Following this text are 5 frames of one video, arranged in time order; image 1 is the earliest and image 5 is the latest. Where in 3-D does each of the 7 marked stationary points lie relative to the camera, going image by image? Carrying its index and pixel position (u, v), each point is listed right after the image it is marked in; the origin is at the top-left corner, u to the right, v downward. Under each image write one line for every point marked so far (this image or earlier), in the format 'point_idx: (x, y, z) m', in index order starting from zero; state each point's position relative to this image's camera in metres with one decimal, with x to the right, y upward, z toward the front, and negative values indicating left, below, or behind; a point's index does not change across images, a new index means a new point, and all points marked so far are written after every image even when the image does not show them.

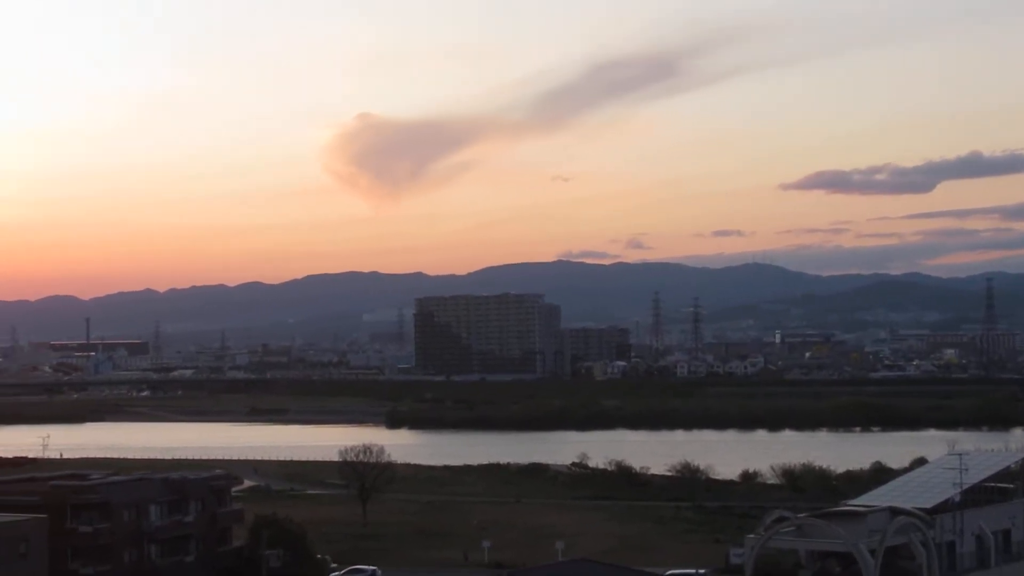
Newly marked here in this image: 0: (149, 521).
0: (-2.1, -1.4, +11.2) m
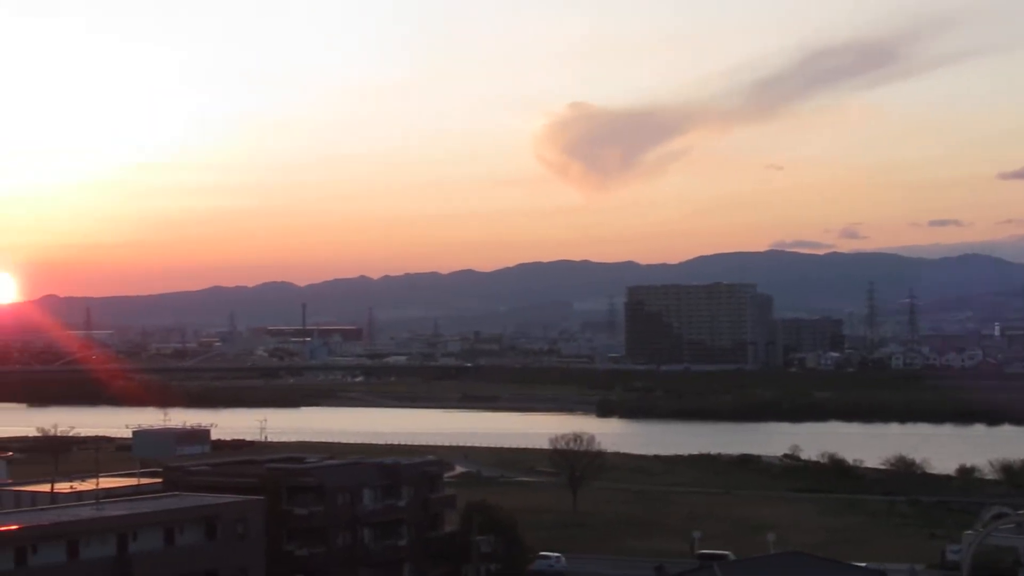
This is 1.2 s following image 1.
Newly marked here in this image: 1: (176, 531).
0: (-0.9, -1.3, +11.4) m
1: (-1.5, -1.1, +8.8) m
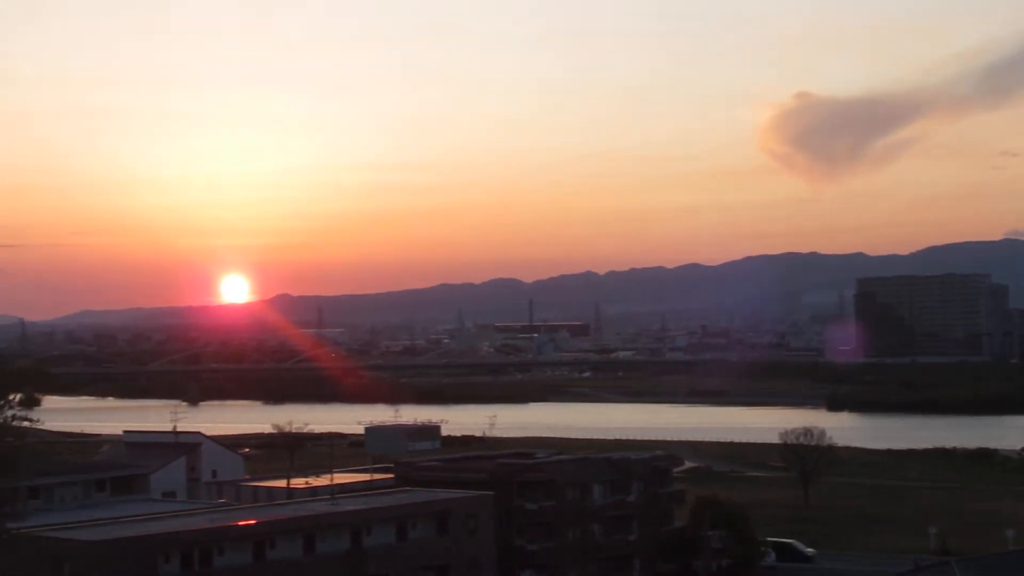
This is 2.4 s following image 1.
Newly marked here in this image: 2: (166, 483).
0: (+0.5, -1.3, +11.4) m
1: (-0.5, -1.1, +8.9) m
2: (-2.1, -1.2, +11.5) m
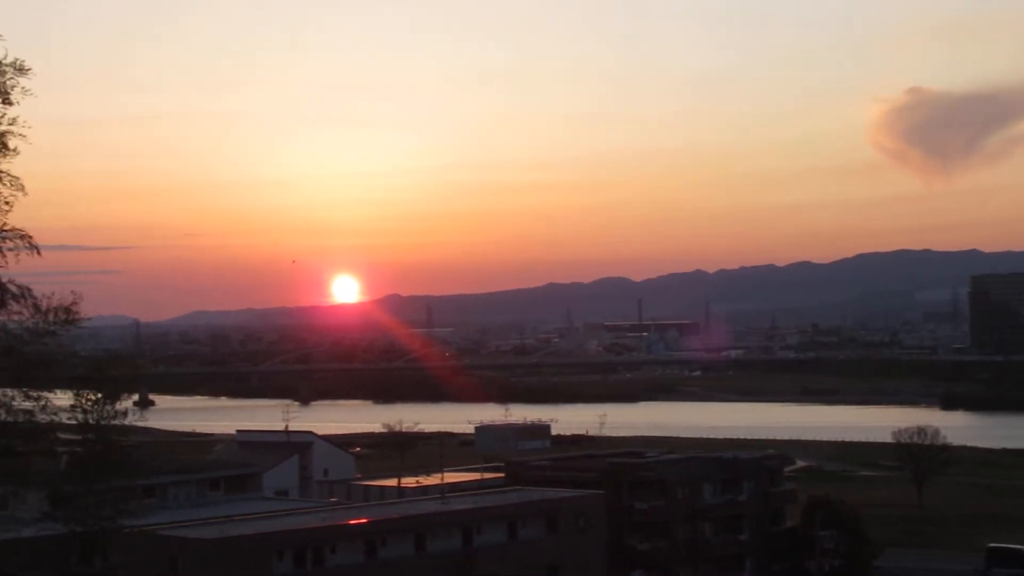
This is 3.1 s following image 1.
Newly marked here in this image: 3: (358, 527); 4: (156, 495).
0: (+1.1, -1.3, +11.3) m
1: (0.0, -1.1, +8.9) m
2: (-1.4, -1.2, +11.6) m
3: (-0.6, -1.0, +7.8) m
4: (-1.9, -1.1, +10.3) m
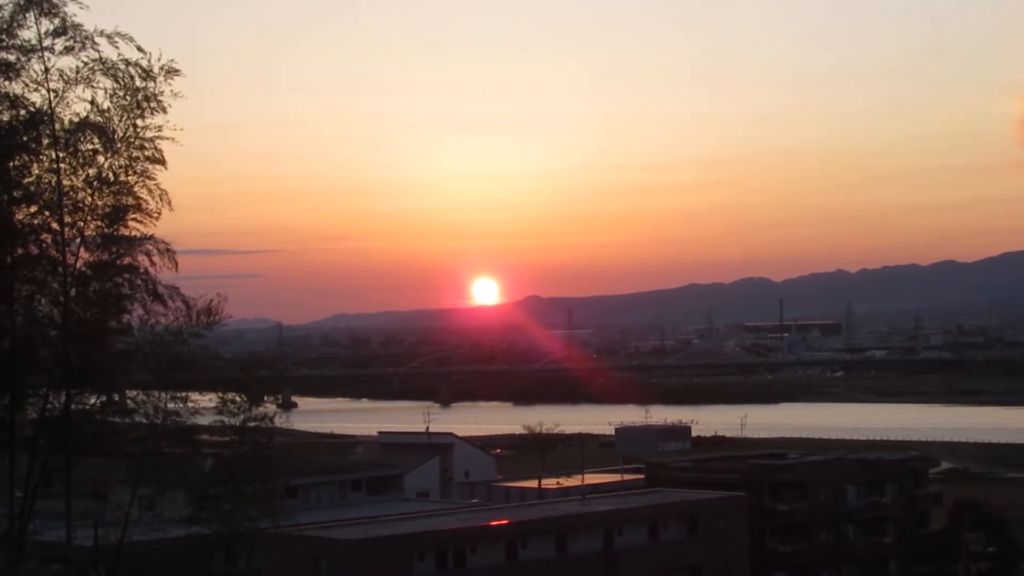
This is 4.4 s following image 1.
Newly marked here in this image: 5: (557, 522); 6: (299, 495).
0: (+2.0, -1.3, +11.2) m
1: (+0.7, -1.1, +8.9) m
2: (-0.6, -1.2, +11.7) m
3: (-0.1, -1.0, +7.9) m
4: (-1.2, -1.1, +10.4) m
5: (+0.2, -1.0, +8.2) m
6: (-1.2, -1.1, +10.4) m
